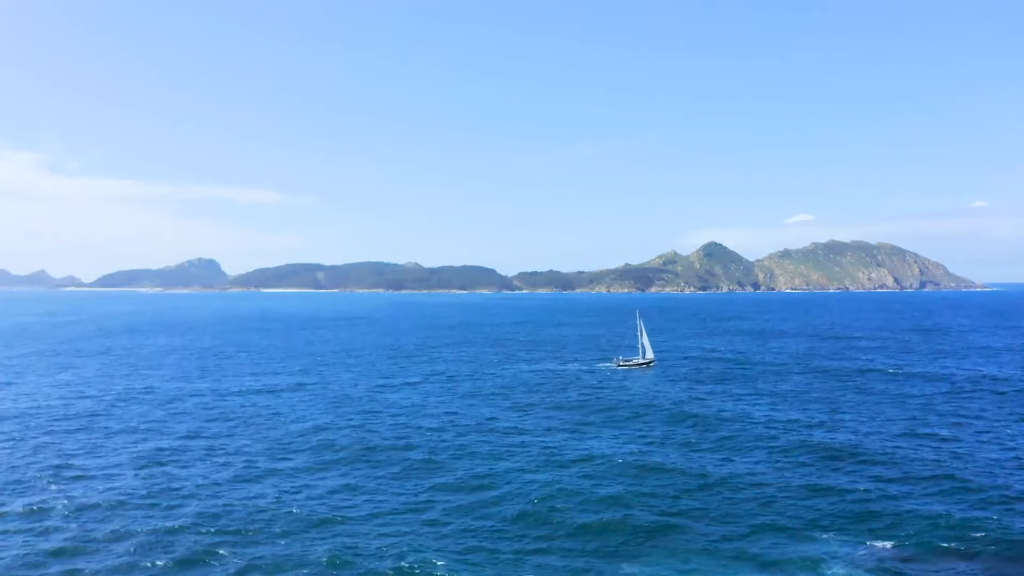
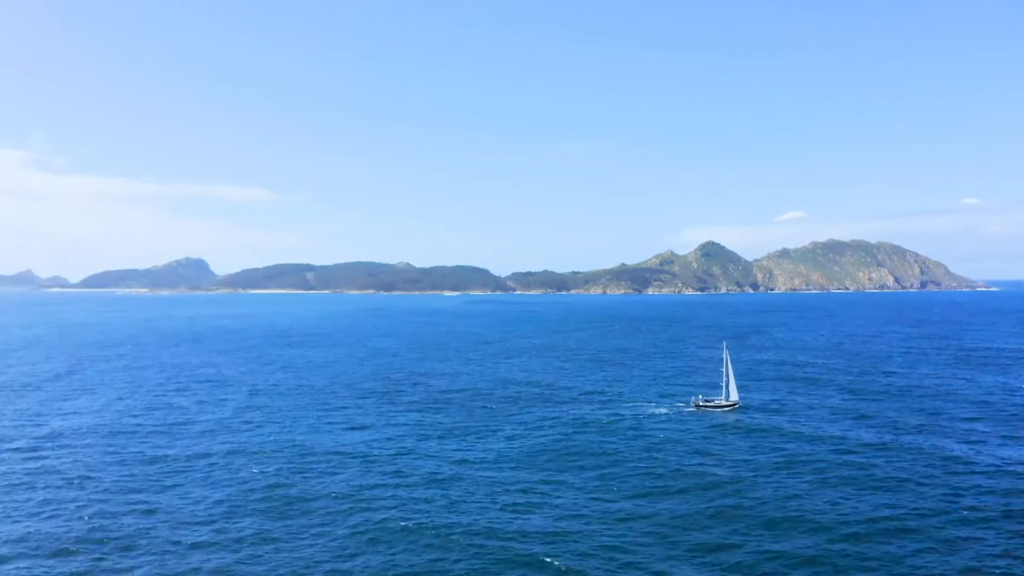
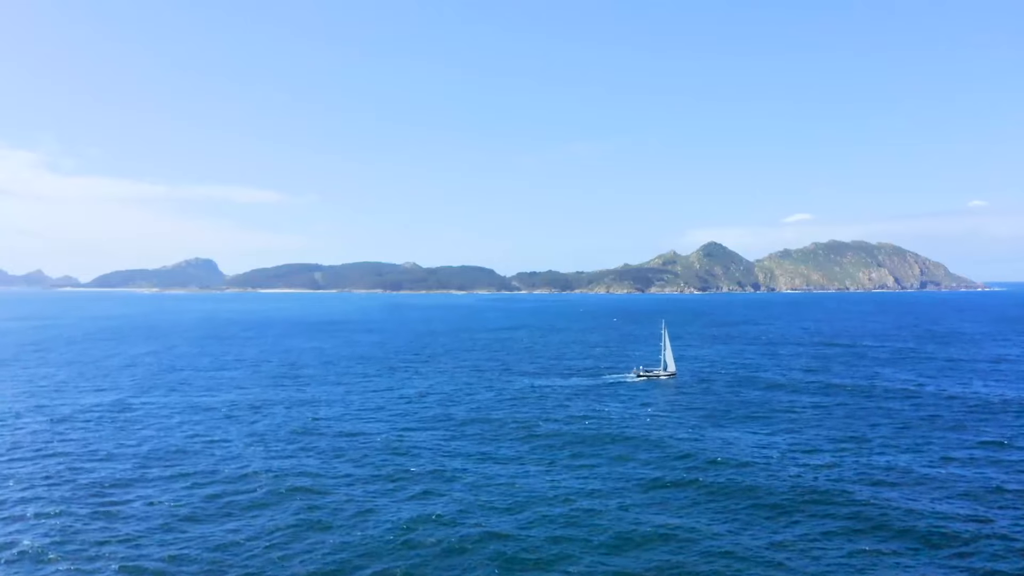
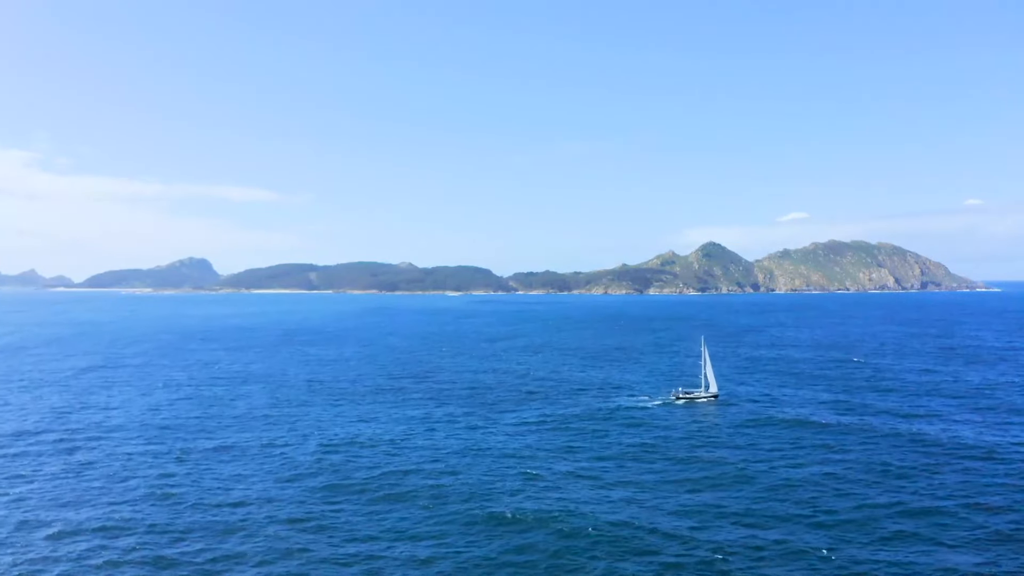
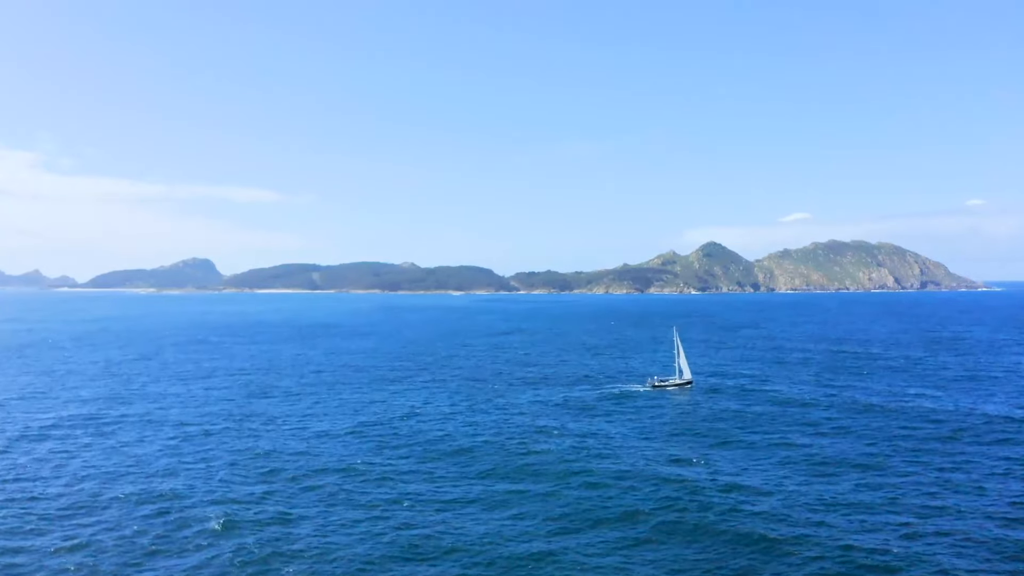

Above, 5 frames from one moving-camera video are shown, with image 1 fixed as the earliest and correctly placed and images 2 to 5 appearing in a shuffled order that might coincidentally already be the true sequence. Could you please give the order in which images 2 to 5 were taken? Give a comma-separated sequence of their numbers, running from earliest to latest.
3, 5, 4, 2
